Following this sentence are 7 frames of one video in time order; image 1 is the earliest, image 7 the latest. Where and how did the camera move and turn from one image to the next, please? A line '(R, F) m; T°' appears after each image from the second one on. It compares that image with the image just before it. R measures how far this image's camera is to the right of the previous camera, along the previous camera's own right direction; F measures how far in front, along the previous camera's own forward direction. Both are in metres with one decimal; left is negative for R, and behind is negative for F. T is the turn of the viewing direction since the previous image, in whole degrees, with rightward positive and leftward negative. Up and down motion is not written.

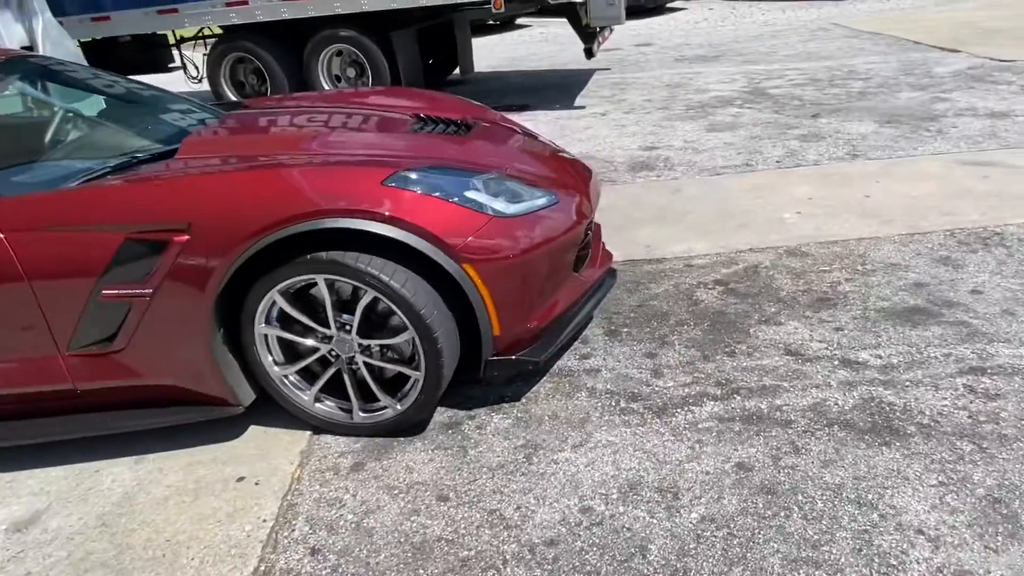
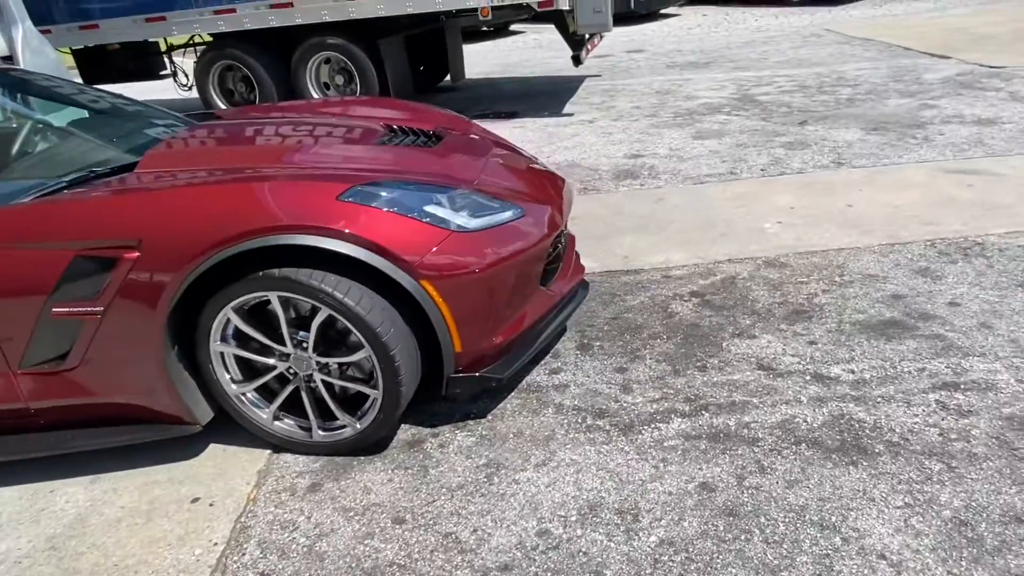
(+0.2, +0.1) m; 0°
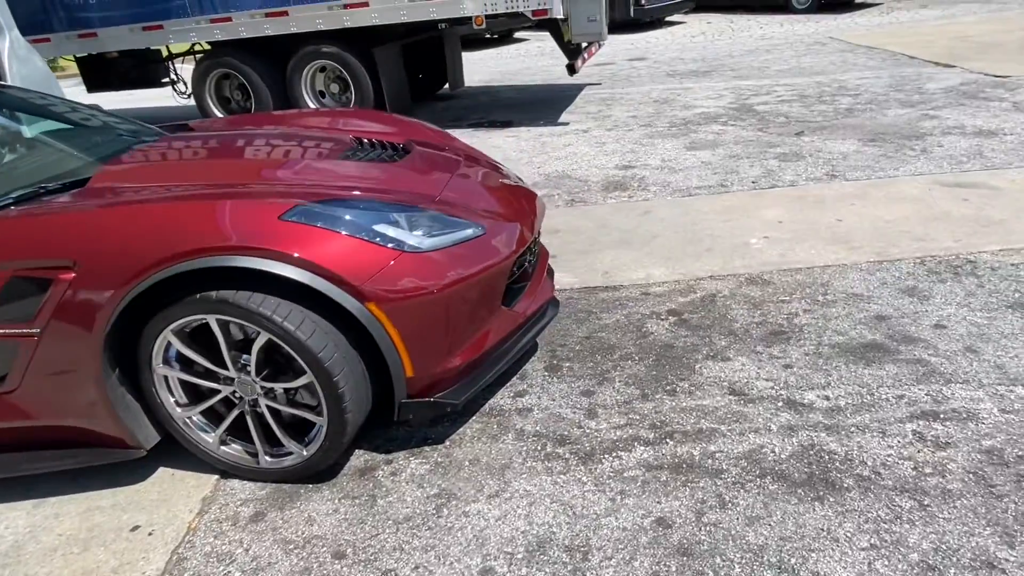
(+0.2, +0.1) m; -1°
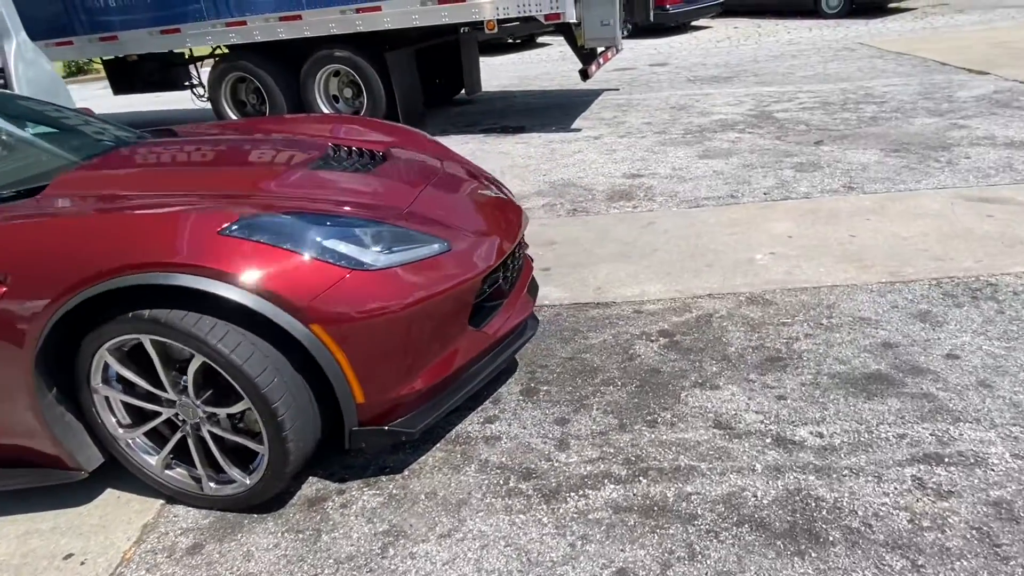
(+0.3, +0.2) m; -2°
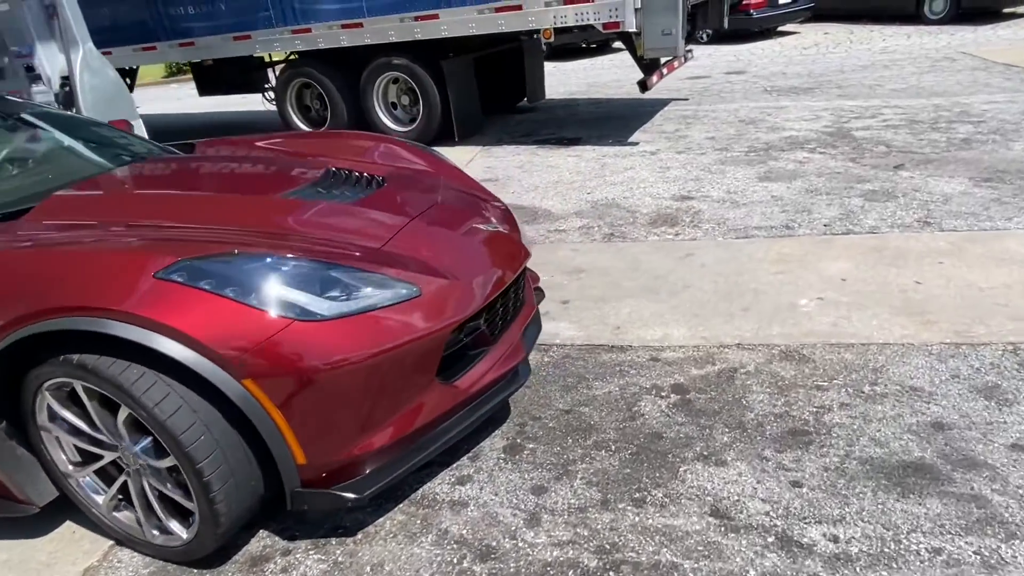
(+0.4, +0.3) m; -7°
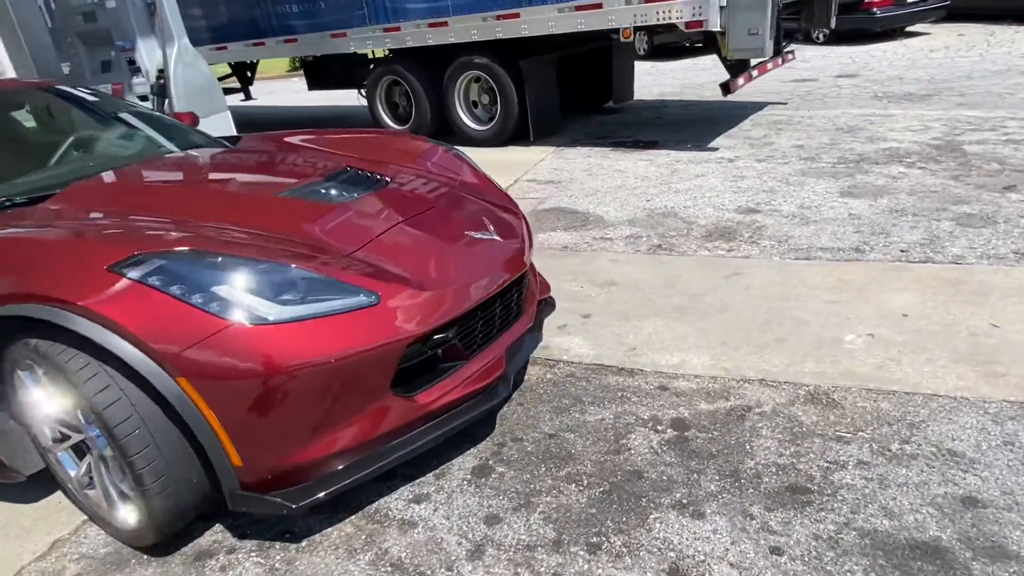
(+0.5, +0.2) m; -9°
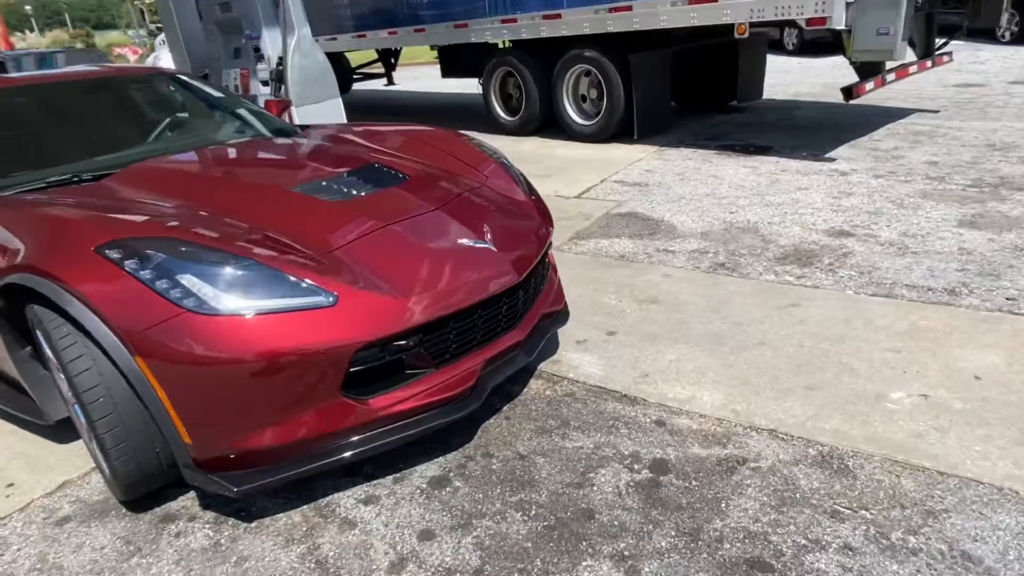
(+0.7, +0.2) m; -12°
